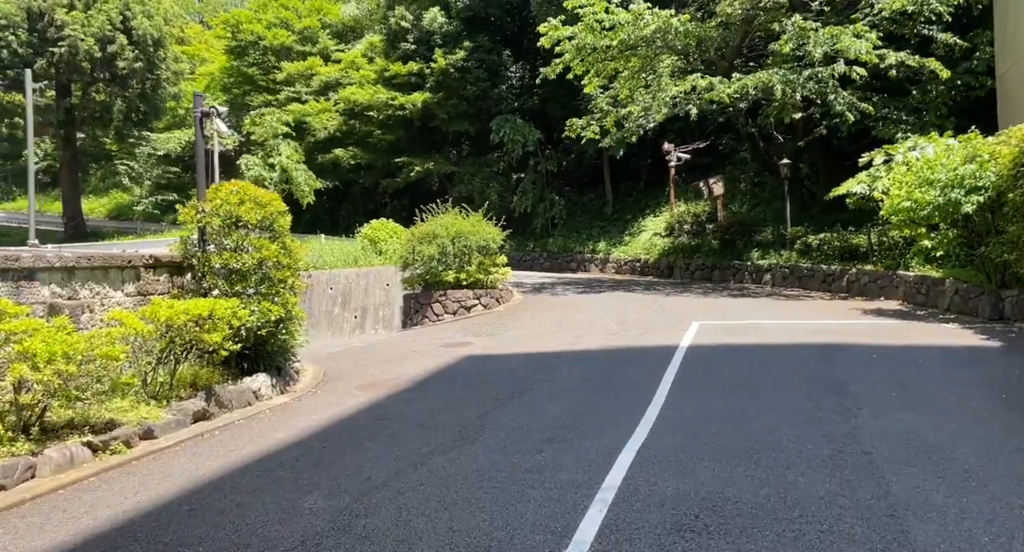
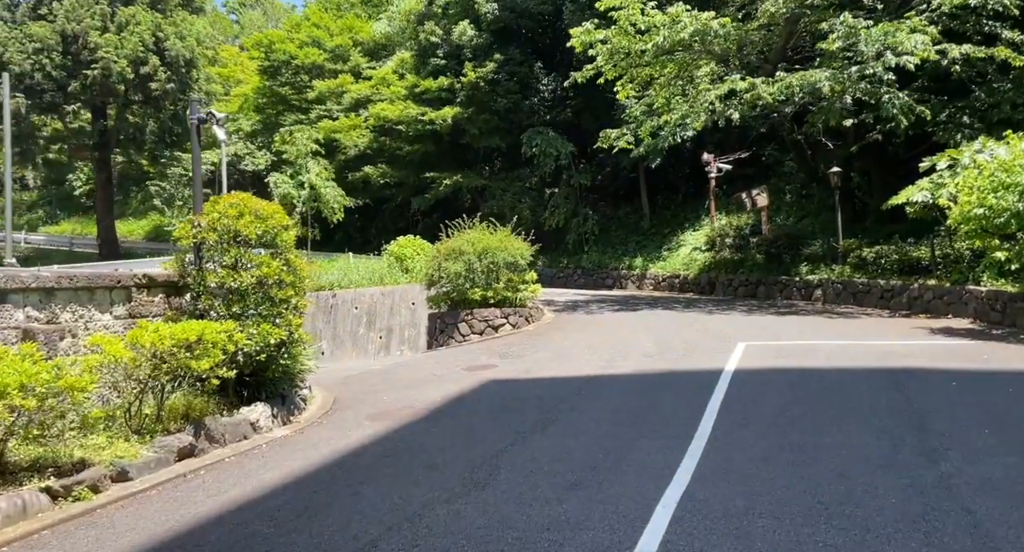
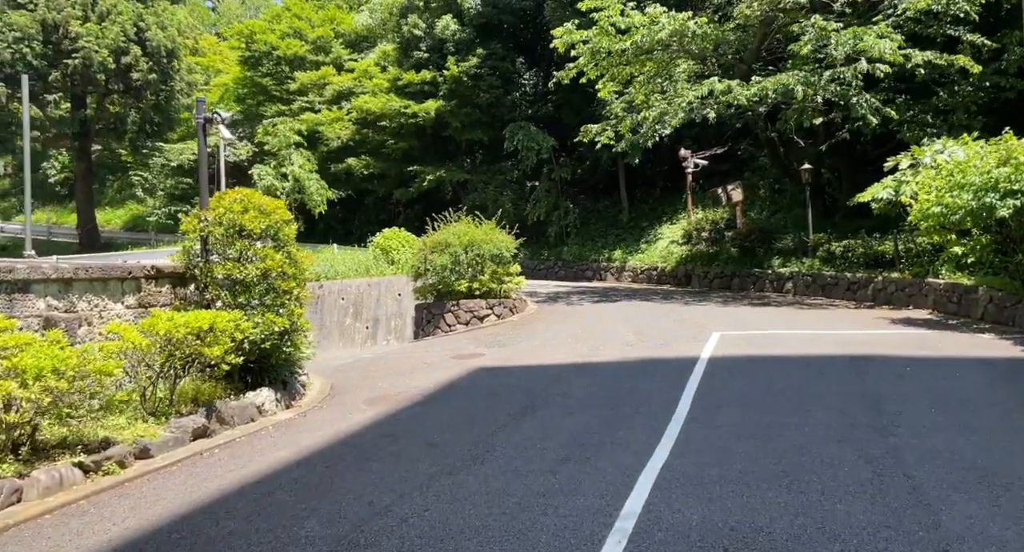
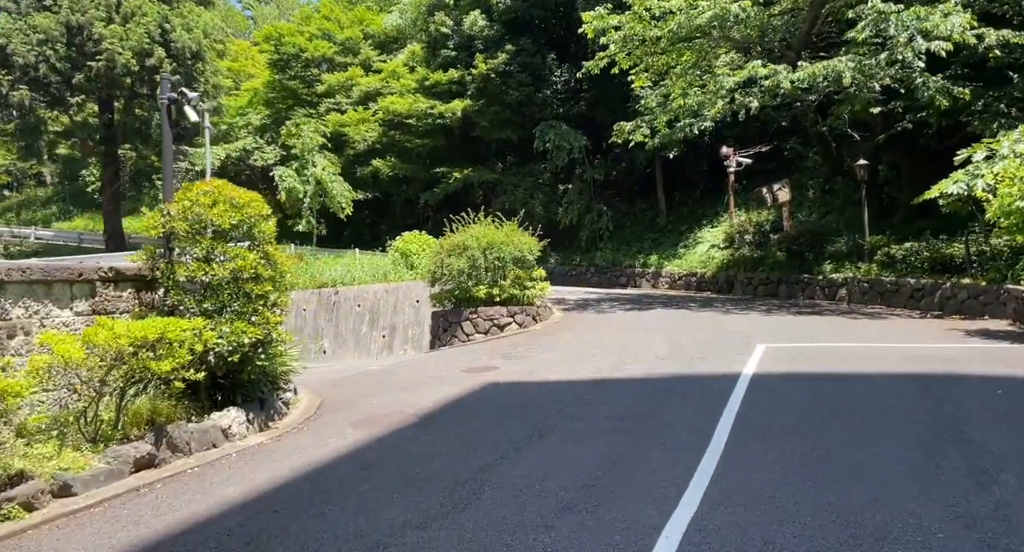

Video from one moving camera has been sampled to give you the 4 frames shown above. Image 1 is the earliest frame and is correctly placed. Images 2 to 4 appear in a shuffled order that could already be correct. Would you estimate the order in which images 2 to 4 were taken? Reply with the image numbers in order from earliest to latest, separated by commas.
3, 2, 4
